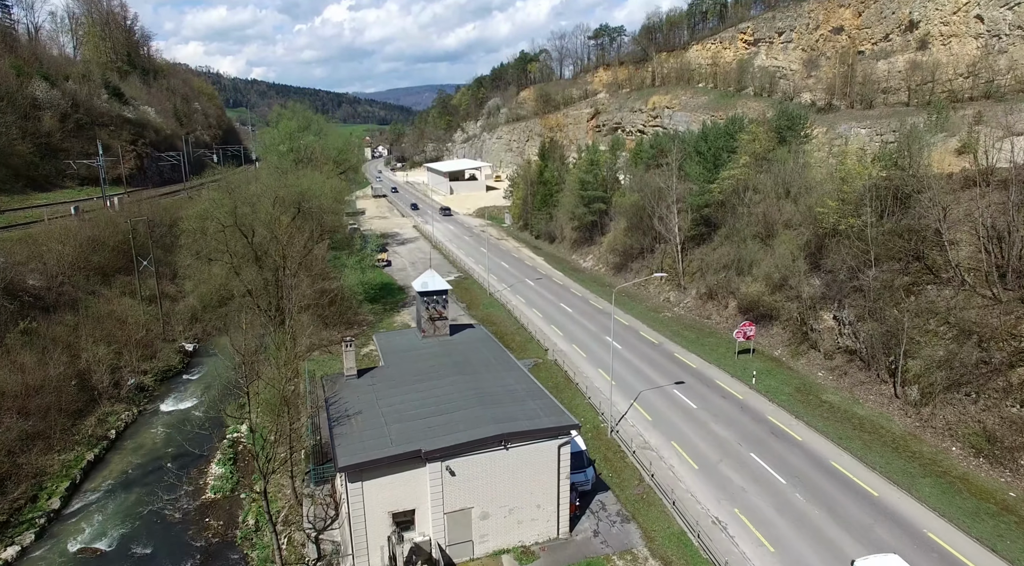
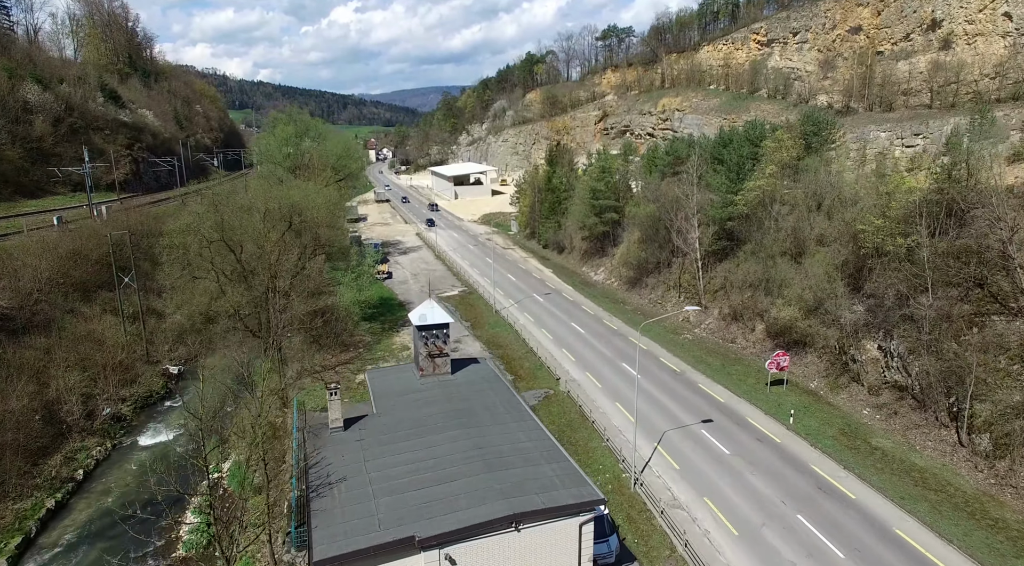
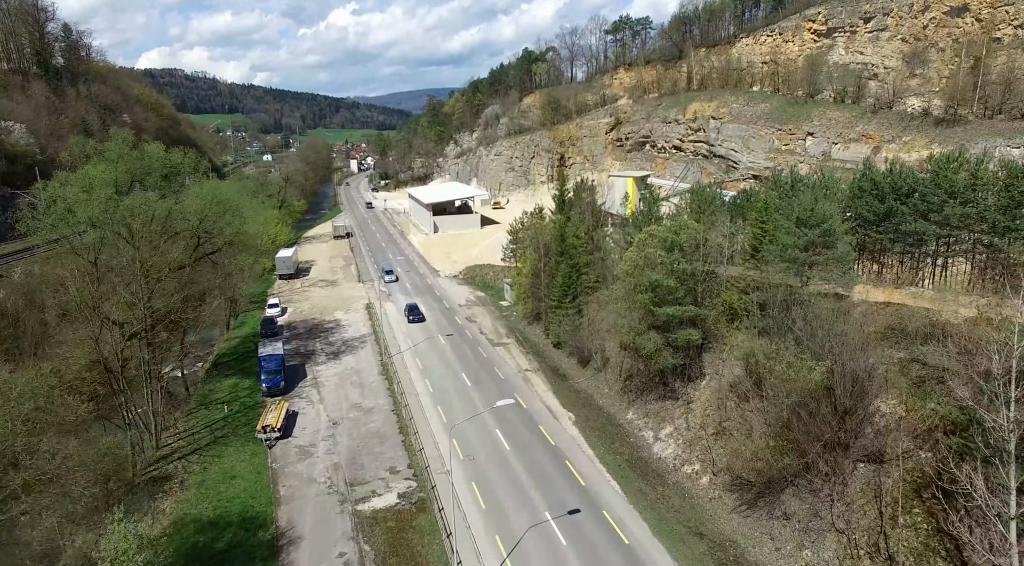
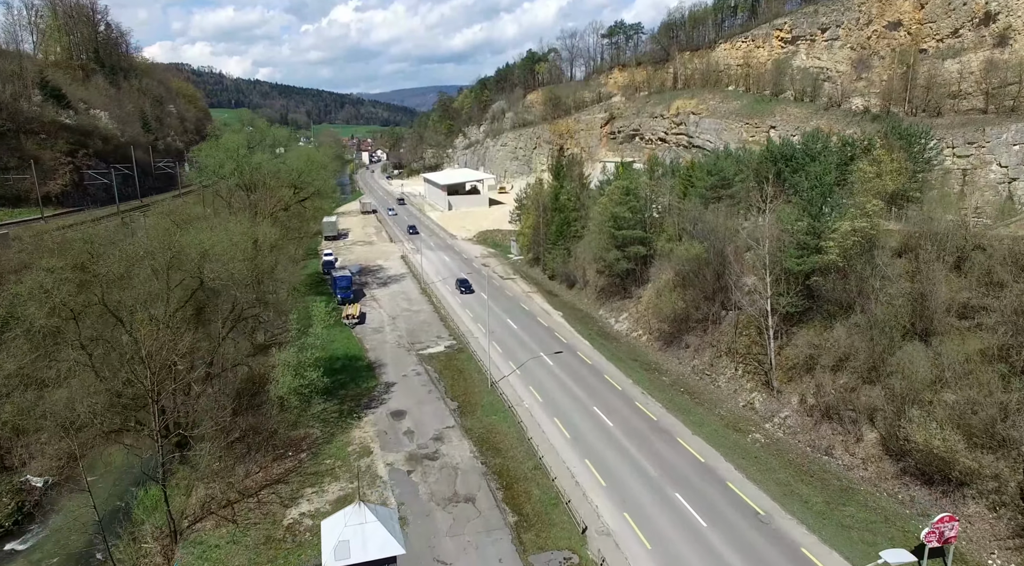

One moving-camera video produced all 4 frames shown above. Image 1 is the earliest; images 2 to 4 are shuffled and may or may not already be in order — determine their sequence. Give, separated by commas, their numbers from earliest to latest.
2, 4, 3
